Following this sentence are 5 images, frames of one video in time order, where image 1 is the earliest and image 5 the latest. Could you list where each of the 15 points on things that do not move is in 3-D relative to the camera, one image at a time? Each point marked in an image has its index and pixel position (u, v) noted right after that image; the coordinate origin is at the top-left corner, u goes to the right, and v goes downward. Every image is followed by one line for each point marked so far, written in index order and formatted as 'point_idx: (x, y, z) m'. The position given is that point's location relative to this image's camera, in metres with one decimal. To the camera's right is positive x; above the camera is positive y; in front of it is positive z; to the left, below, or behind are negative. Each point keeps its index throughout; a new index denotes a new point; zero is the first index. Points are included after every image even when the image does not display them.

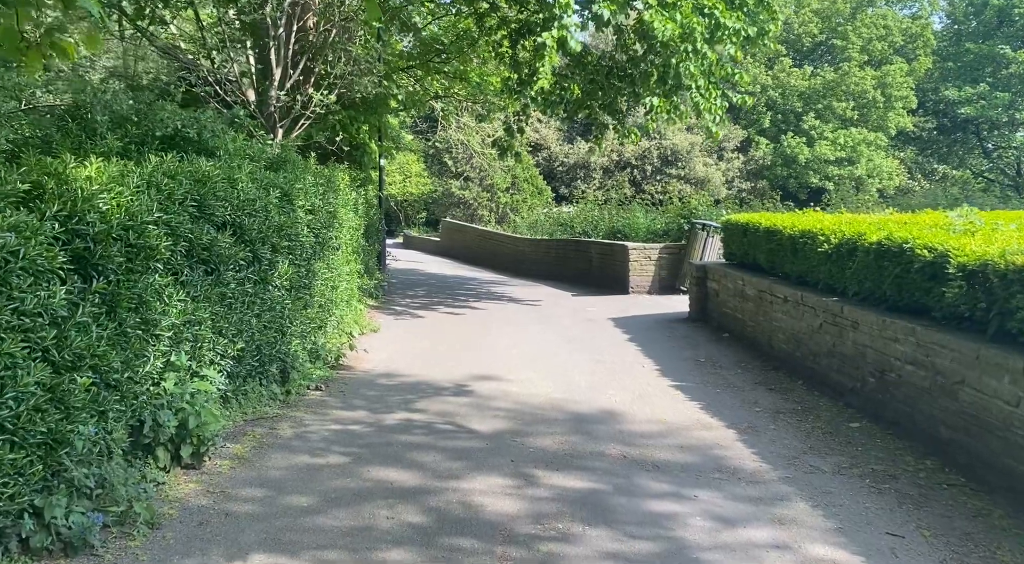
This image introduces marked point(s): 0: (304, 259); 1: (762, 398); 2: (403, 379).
0: (-2.0, +0.2, +8.4) m
1: (+2.1, -1.0, +7.3) m
2: (-1.1, -1.0, +8.6) m
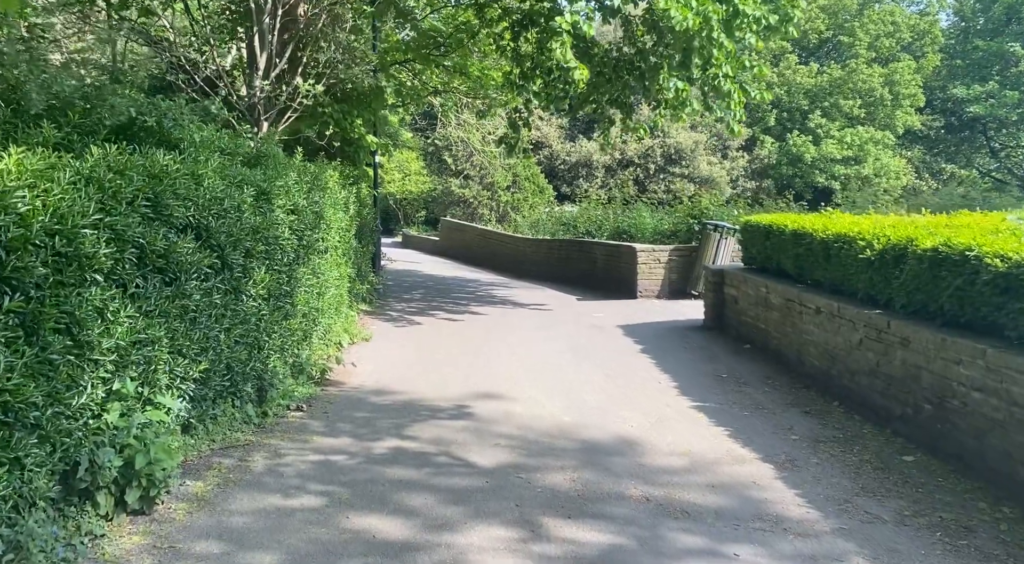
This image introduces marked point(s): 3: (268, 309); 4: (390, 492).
0: (-2.0, +0.2, +7.5) m
1: (+2.1, -1.0, +6.5) m
2: (-1.0, -1.0, +7.7) m
3: (-2.0, -0.2, +7.1) m
4: (-0.7, -1.2, +5.1) m
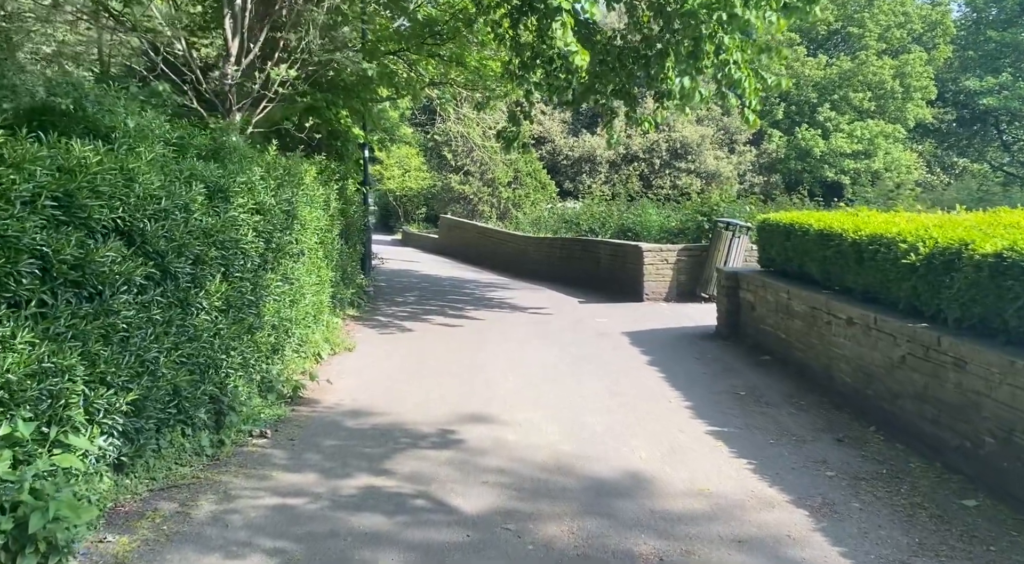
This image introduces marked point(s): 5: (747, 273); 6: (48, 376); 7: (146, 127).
0: (-2.0, +0.1, +6.7) m
1: (+2.1, -1.1, +5.6) m
2: (-1.1, -1.1, +6.9) m
3: (-2.0, -0.3, +6.2) m
4: (-0.8, -1.3, +4.3) m
5: (+2.5, +0.1, +9.4) m
6: (-2.1, -0.4, +4.0) m
7: (-2.3, +1.0, +5.4) m
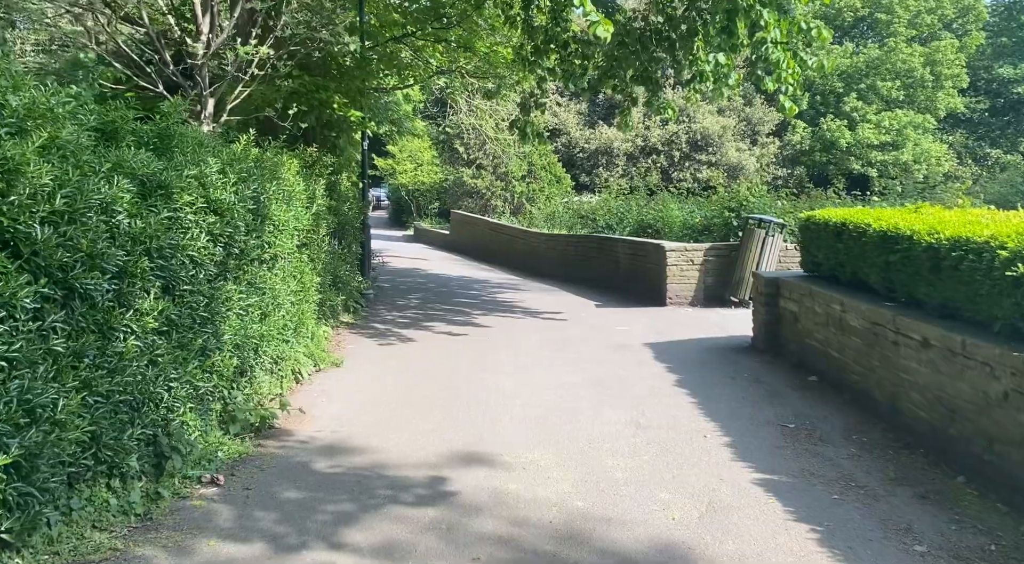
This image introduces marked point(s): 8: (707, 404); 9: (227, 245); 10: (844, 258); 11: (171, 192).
0: (-2.0, 0.0, +5.6) m
1: (+2.1, -1.2, +4.5) m
2: (-1.1, -1.2, +5.8) m
3: (-2.0, -0.4, +5.1) m
4: (-0.8, -1.4, +3.1) m
5: (+2.6, 0.0, +8.2) m
6: (-2.1, -0.5, +2.9) m
7: (-2.3, +0.9, +4.3) m
8: (+1.5, -1.0, +6.9) m
9: (-2.0, +0.3, +6.1) m
10: (+2.7, +0.2, +7.2) m
11: (-2.0, +0.5, +5.2) m
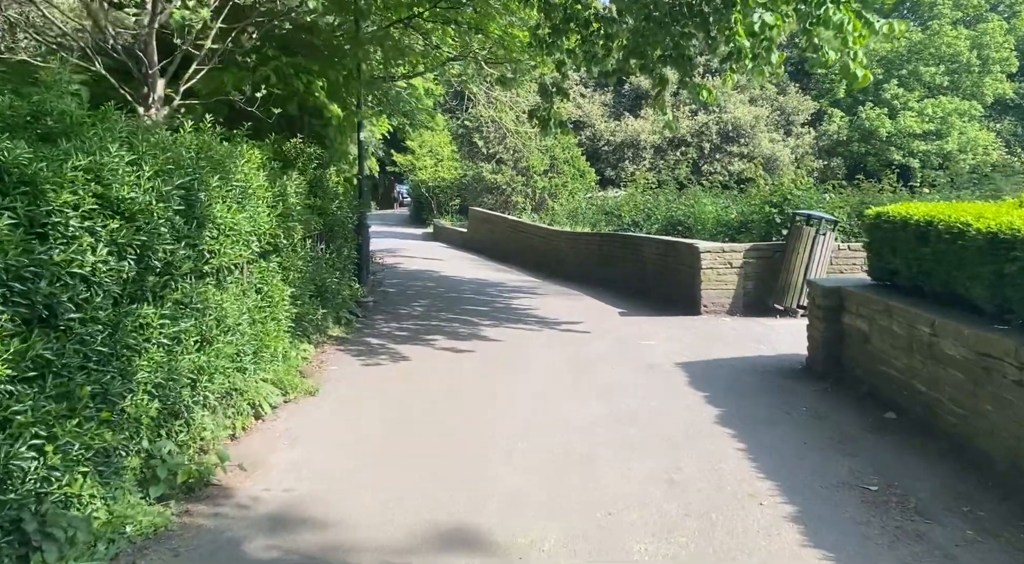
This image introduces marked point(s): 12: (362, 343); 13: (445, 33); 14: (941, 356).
0: (-2.0, -0.1, +4.2) m
1: (+2.0, -1.3, +3.0) m
2: (-1.1, -1.3, +4.4) m
3: (-2.1, -0.5, +3.7) m
4: (-0.9, -1.5, +1.8) m
5: (+2.6, -0.1, +6.7) m
6: (-2.3, -0.7, +1.5) m
7: (-2.4, +0.7, +3.0) m
8: (+1.5, -1.1, +5.4) m
9: (-2.0, +0.1, +4.8) m
10: (+2.7, +0.1, +5.7) m
11: (-2.1, +0.4, +3.8) m
12: (-1.6, -0.7, +9.7) m
13: (-1.1, +3.9, +13.4) m
14: (+2.6, -0.4, +5.3) m
